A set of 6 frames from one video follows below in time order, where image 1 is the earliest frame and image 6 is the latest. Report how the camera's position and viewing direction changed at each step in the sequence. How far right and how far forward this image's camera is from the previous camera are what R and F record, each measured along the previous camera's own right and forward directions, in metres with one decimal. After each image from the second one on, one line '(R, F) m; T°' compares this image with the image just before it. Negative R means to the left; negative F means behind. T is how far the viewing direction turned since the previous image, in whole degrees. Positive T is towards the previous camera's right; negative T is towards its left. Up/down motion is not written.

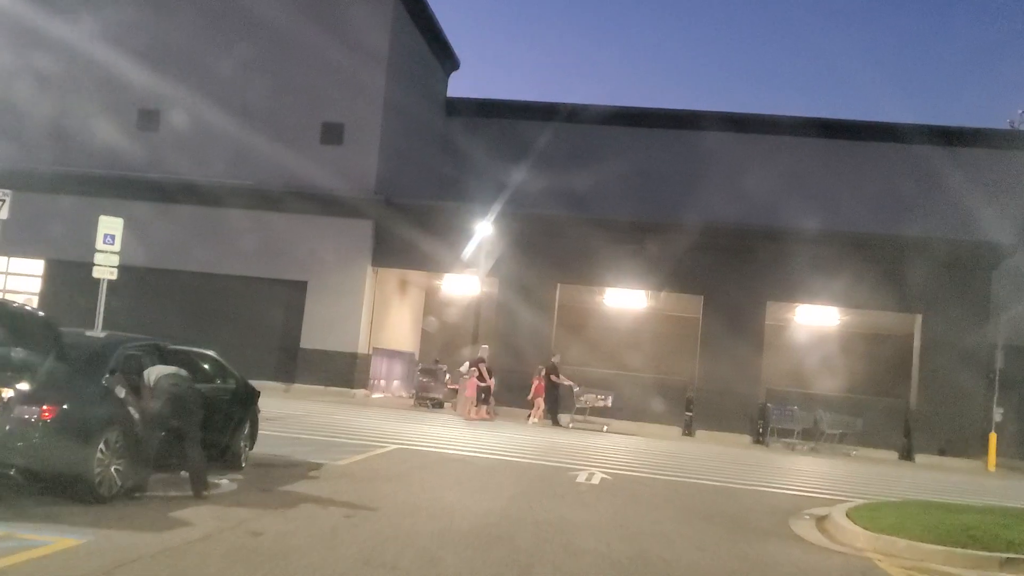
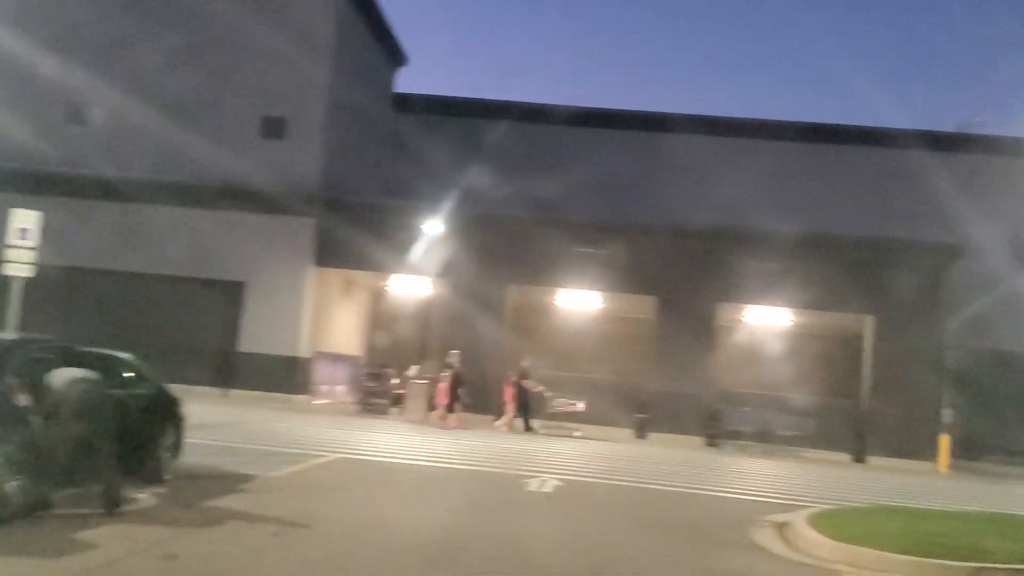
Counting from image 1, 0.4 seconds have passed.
(0.0, +0.8) m; +3°
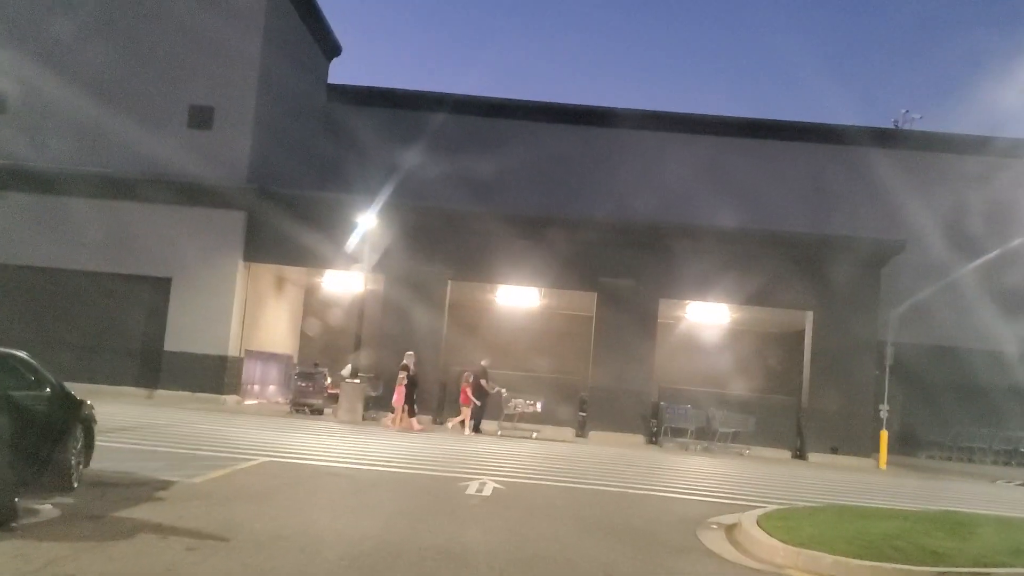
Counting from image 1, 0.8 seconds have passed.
(0.0, +0.6) m; +4°
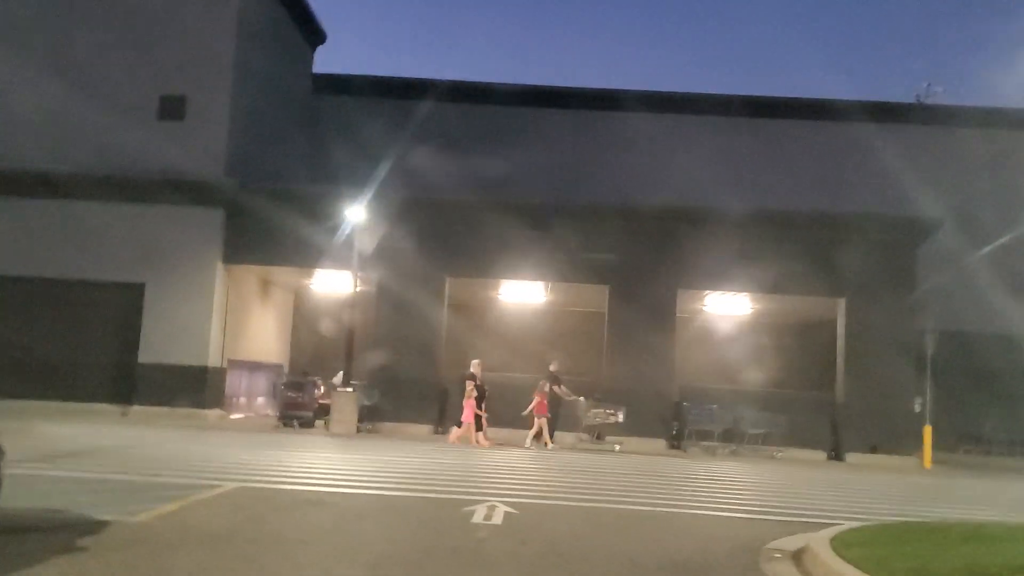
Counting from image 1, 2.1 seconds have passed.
(-0.1, +2.1) m; 0°
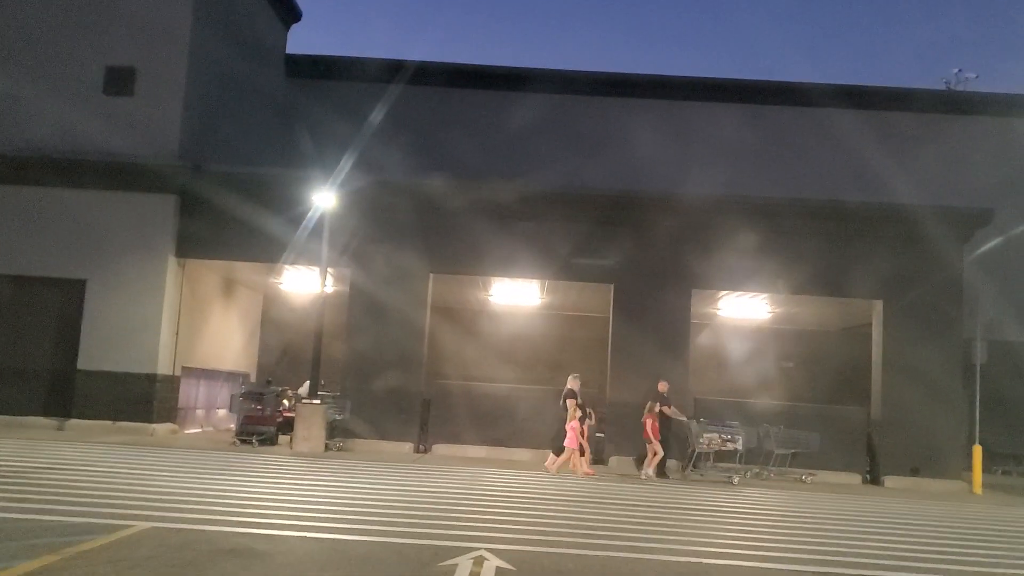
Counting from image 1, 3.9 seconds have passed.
(0.0, +2.8) m; +1°
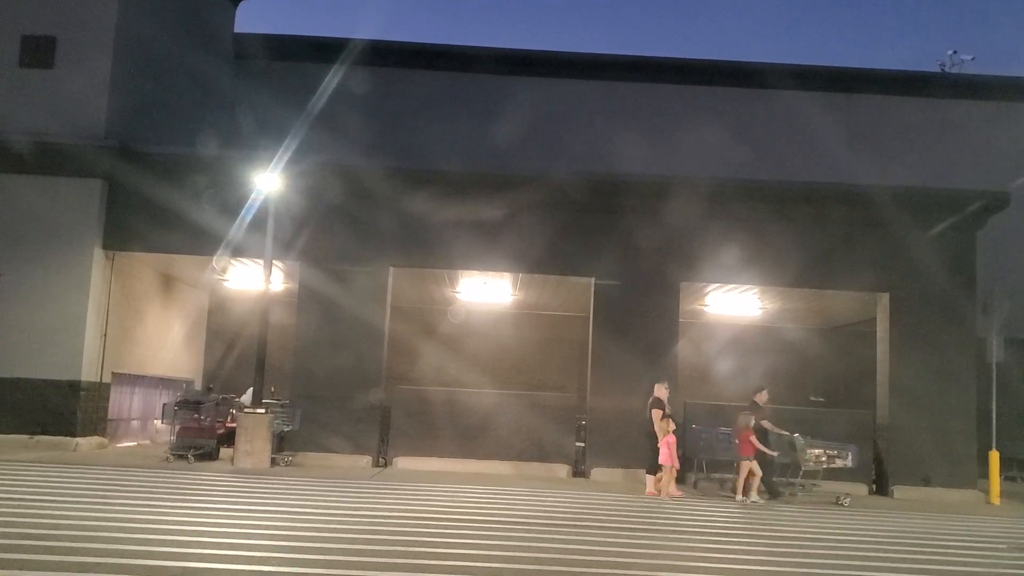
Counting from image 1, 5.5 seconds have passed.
(0.0, +2.1) m; +2°
